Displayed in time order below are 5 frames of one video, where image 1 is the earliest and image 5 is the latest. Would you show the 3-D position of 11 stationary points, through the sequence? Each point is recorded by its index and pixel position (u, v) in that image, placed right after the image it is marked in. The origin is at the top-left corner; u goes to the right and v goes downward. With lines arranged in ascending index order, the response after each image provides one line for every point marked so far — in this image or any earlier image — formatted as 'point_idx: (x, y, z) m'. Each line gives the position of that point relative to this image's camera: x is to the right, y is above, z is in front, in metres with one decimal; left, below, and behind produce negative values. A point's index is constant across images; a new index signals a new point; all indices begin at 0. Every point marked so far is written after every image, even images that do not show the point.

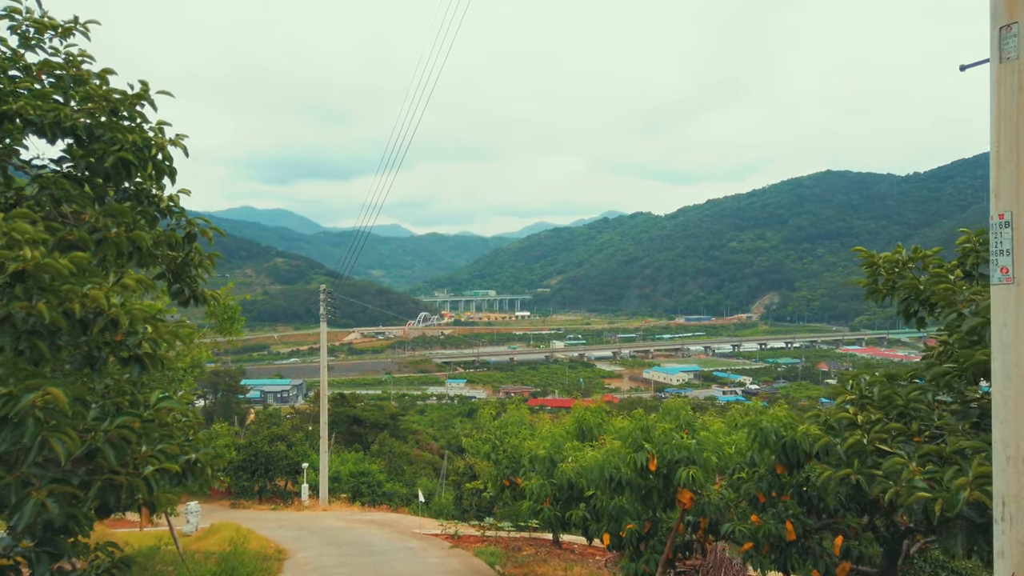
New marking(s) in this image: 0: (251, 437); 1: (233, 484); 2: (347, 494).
0: (-4.7, -2.7, +13.4) m
1: (-5.1, -3.5, +13.3) m
2: (-3.0, -3.8, +13.6) m
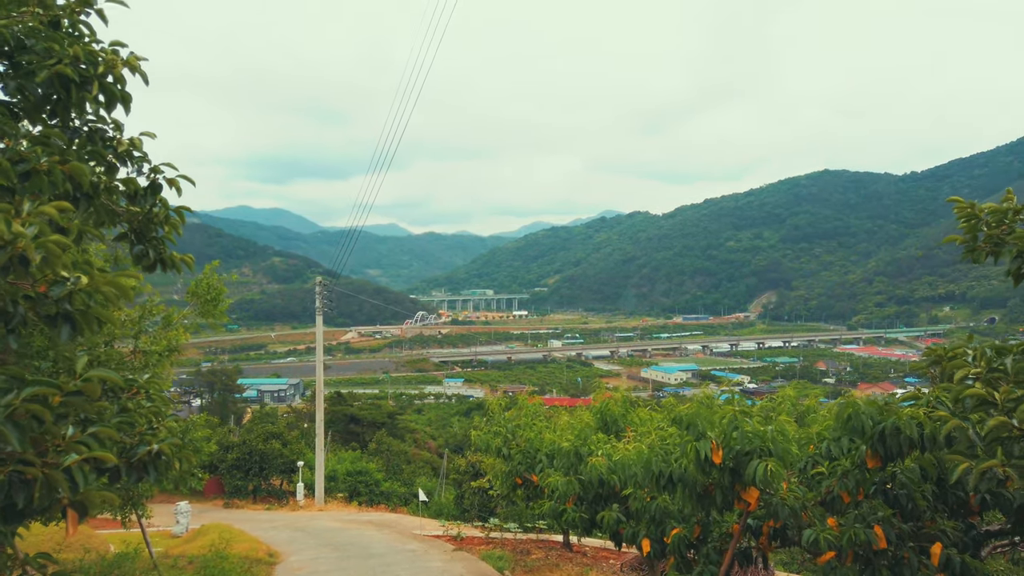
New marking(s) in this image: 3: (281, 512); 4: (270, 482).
0: (-4.7, -2.6, +13.1) m
1: (-5.0, -3.4, +13.0) m
2: (-3.0, -3.7, +13.3) m
3: (-3.7, -3.6, +11.6) m
4: (-4.3, -3.4, +13.1) m
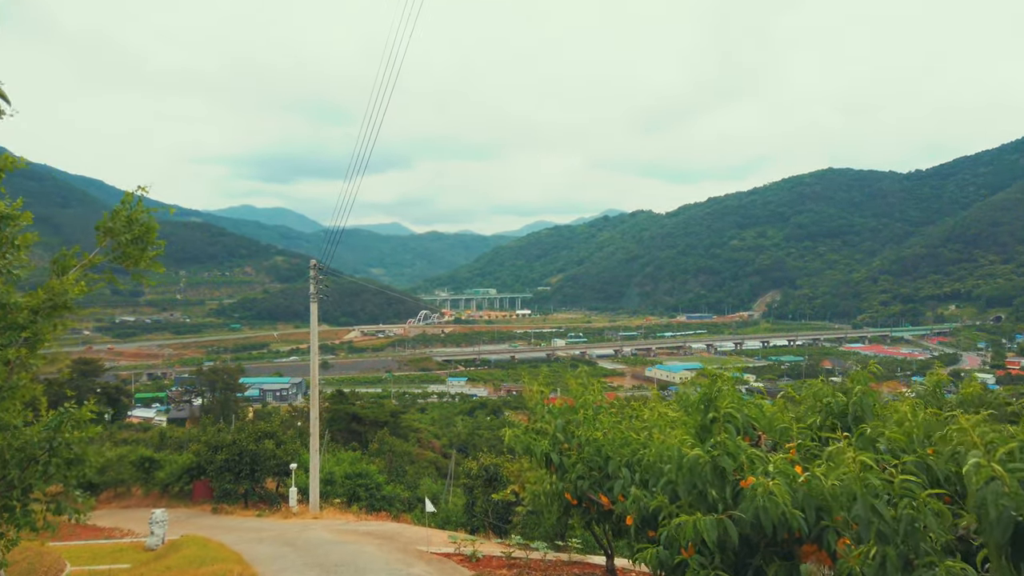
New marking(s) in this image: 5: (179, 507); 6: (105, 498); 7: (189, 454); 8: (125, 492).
0: (-4.6, -2.5, +12.3) m
1: (-4.9, -3.3, +12.2) m
2: (-2.8, -3.5, +12.5) m
3: (-3.5, -3.4, +10.8) m
4: (-4.1, -3.3, +12.3) m
5: (-5.7, -3.7, +12.6) m
6: (-7.3, -3.8, +13.4) m
7: (-5.7, -2.9, +13.0) m
8: (-7.1, -3.7, +13.6) m
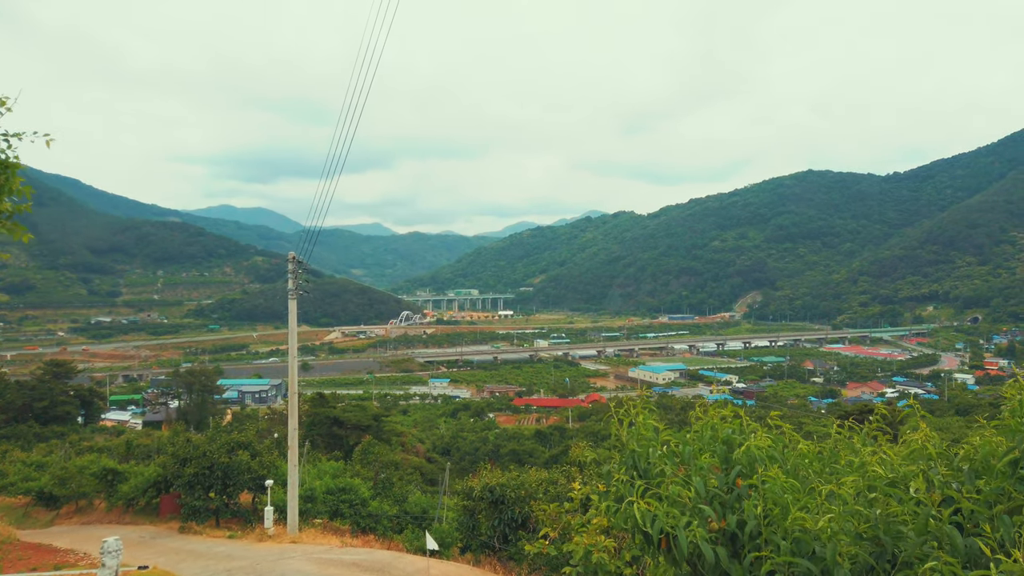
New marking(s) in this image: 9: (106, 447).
0: (-4.7, -2.4, +11.5) m
1: (-5.0, -3.2, +11.3) m
2: (-2.9, -3.5, +11.7) m
3: (-3.6, -3.4, +10.0) m
4: (-4.2, -3.2, +11.5) m
5: (-5.8, -3.7, +11.7) m
6: (-7.5, -3.7, +12.5) m
7: (-5.8, -2.9, +12.1) m
8: (-7.2, -3.7, +12.7) m
9: (-9.5, -3.7, +17.5) m
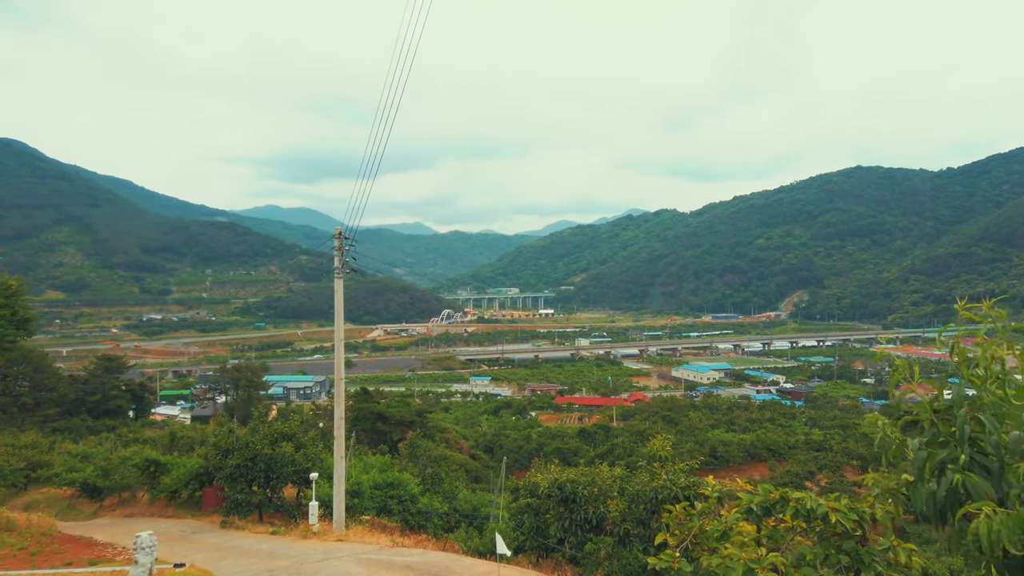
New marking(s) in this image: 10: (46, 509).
0: (-3.9, -2.2, +11.1) m
1: (-4.2, -3.0, +11.0) m
2: (-2.1, -3.3, +11.3) m
3: (-2.9, -3.2, +9.6) m
4: (-3.5, -3.1, +11.1) m
5: (-5.0, -3.5, +11.4) m
6: (-6.6, -3.6, +12.3) m
7: (-4.9, -2.7, +11.8) m
8: (-6.4, -3.5, +12.5) m
9: (-8.4, -3.5, +17.4) m
10: (-7.5, -3.6, +12.0) m
